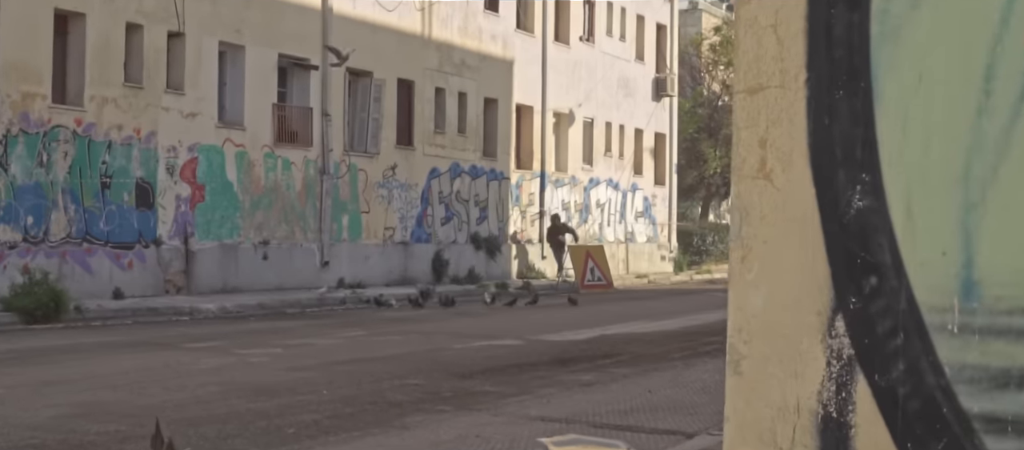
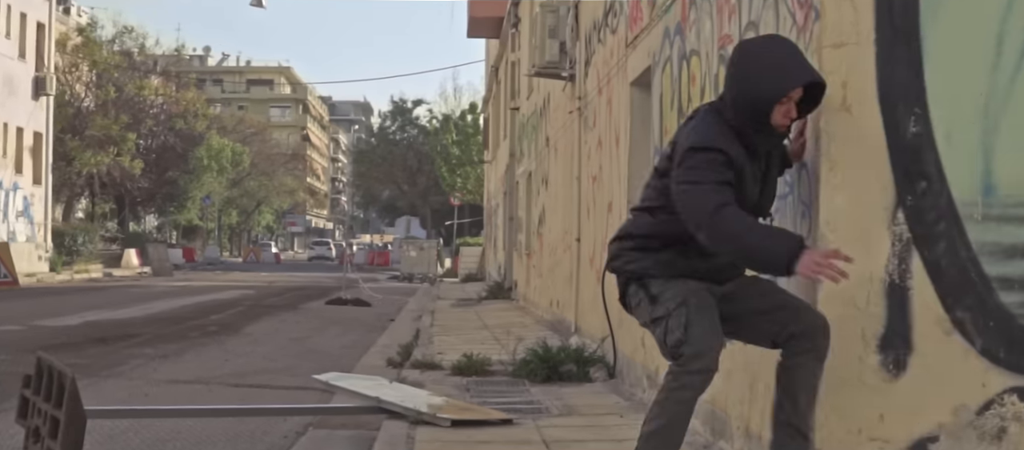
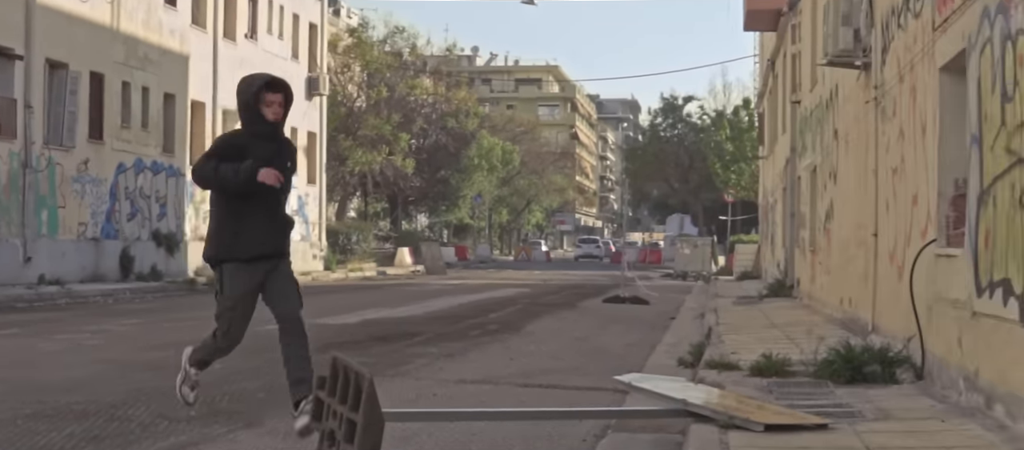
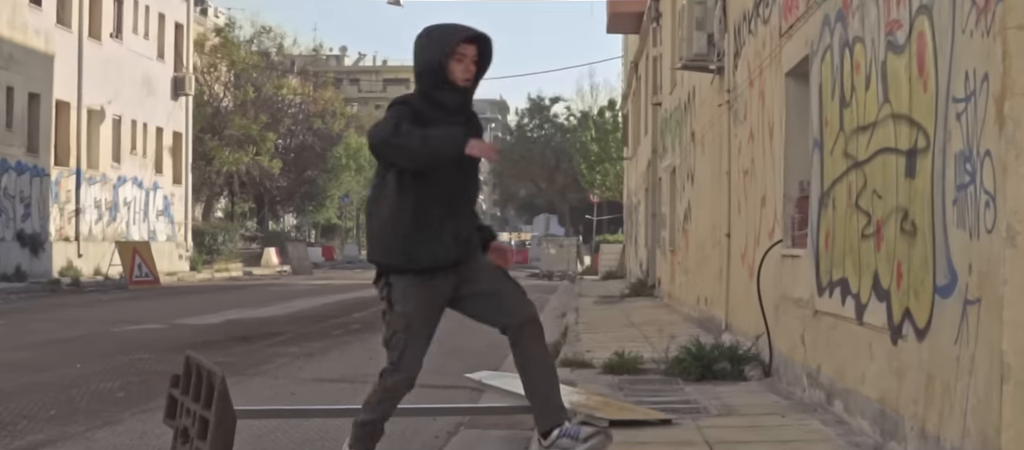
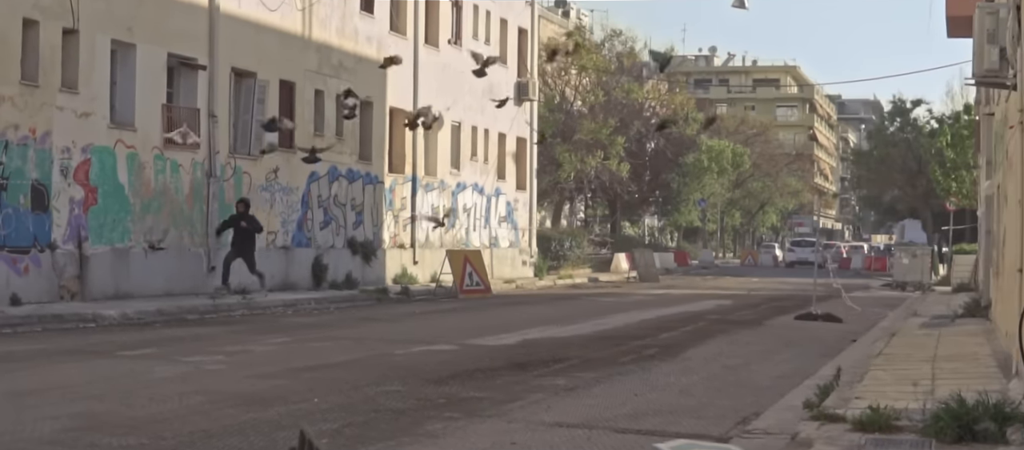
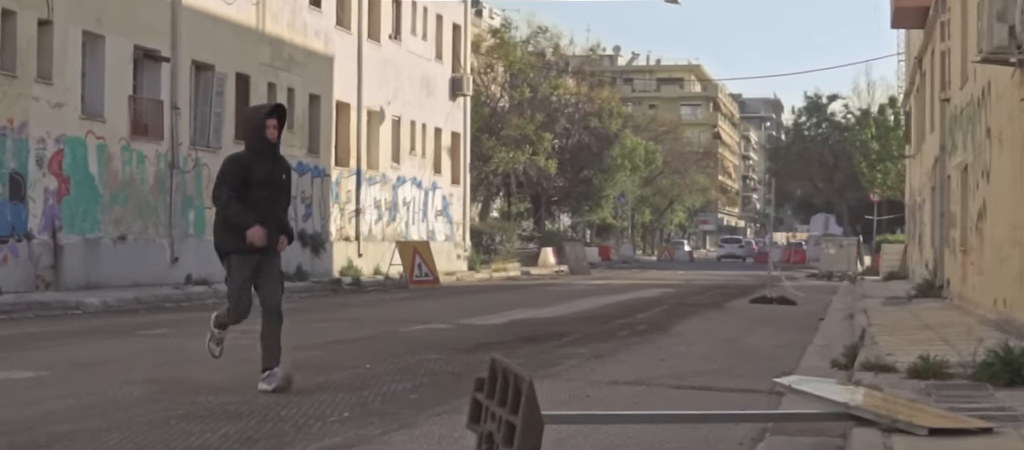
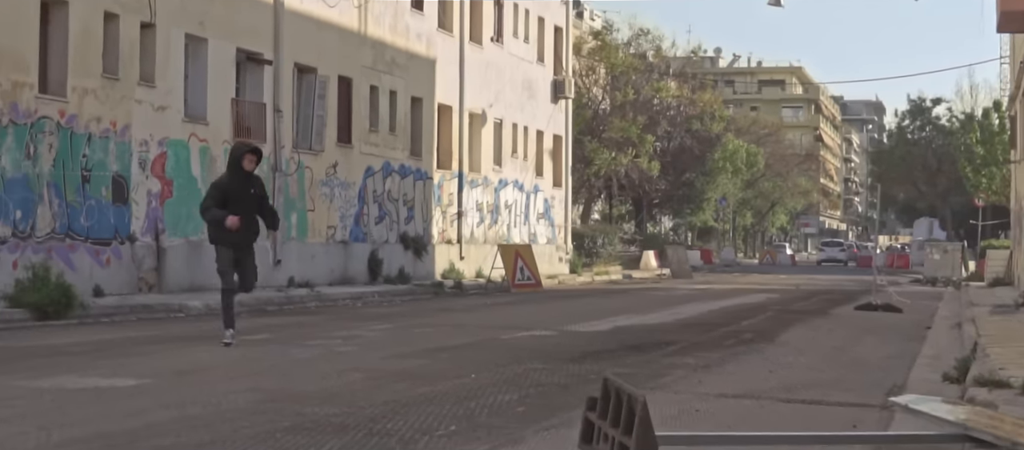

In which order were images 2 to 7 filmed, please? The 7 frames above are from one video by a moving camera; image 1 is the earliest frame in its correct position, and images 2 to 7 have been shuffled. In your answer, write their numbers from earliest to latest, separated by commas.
5, 7, 6, 3, 4, 2
